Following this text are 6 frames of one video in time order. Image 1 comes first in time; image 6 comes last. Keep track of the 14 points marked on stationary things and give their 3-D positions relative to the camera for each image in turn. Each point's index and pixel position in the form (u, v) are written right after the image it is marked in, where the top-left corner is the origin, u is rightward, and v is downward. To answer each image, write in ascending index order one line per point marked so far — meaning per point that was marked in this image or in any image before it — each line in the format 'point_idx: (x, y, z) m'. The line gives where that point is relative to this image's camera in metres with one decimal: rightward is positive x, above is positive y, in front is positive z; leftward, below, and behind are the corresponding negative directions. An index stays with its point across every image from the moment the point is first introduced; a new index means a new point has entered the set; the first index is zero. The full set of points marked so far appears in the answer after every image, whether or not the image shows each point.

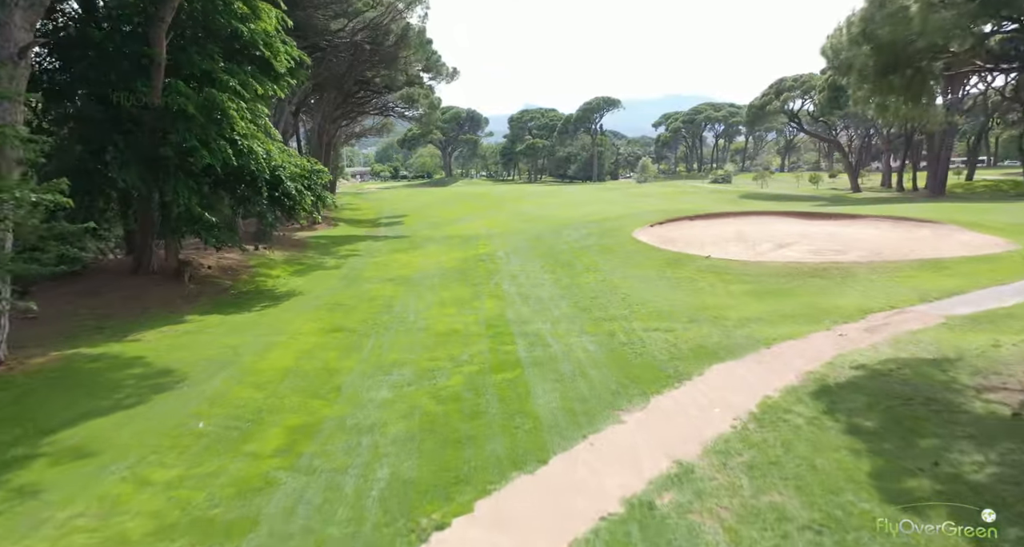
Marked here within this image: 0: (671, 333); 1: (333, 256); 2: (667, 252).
0: (+2.3, -0.9, +9.2) m
1: (-5.3, +0.5, +18.5) m
2: (+3.8, +0.5, +15.5) m
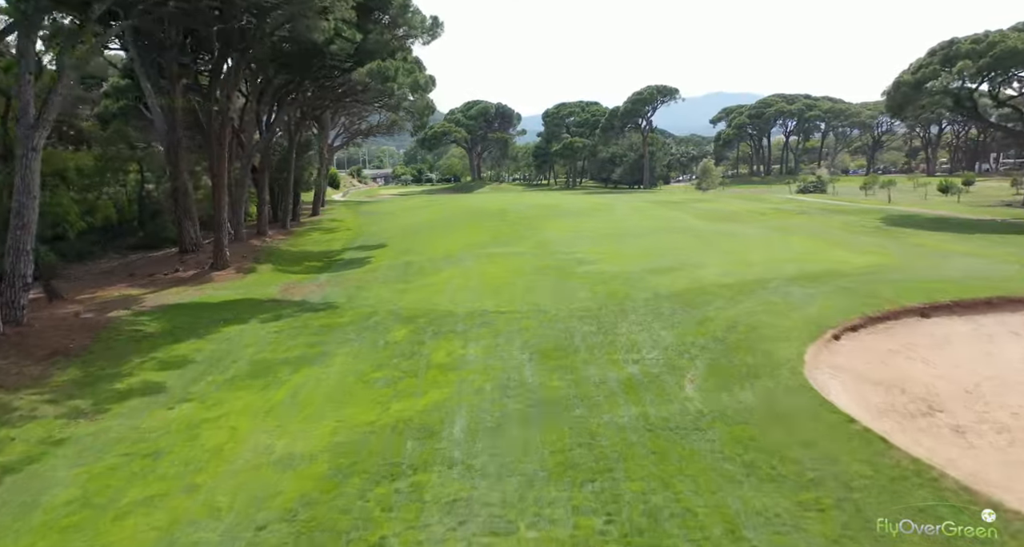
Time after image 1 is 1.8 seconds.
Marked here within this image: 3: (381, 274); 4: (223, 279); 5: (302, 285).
0: (+1.5, -3.1, -1.9) m
1: (-5.5, -1.6, +7.9) m
2: (+3.5, -1.7, +4.3) m
3: (-4.0, 0.0, +18.8) m
4: (-8.1, -0.2, +17.3) m
5: (-5.8, -0.3, +17.3) m
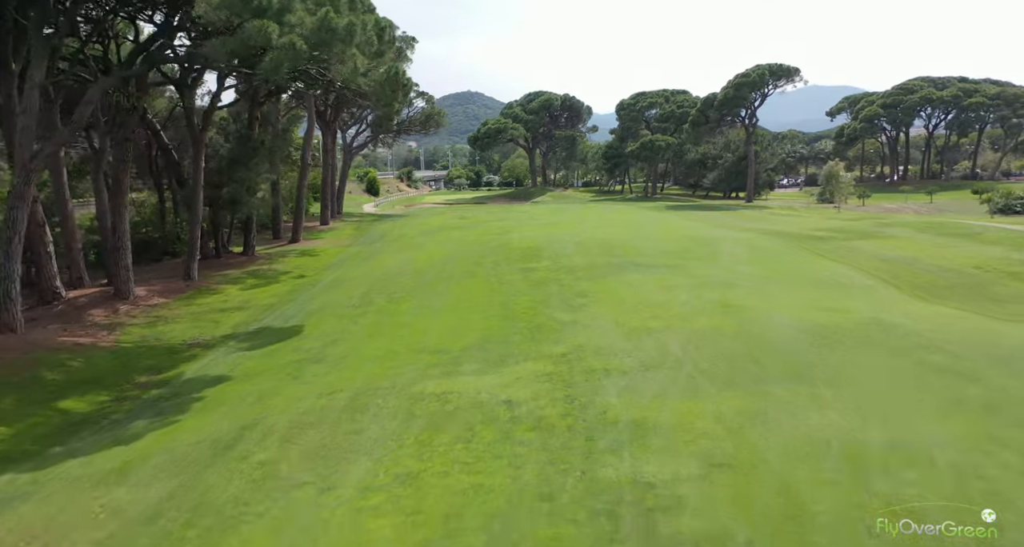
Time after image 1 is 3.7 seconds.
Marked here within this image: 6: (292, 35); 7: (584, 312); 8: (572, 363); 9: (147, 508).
0: (-1.7, -5.8, -14.5) m
1: (-7.5, -4.2, -3.9) m
2: (+1.0, -4.5, -8.6) m
3: (-4.6, -2.6, +6.7) m
4: (-8.9, -2.7, +5.7) m
5: (-6.6, -2.9, +5.4) m
6: (-4.2, +4.6, +12.1) m
7: (+1.7, -0.9, +14.9) m
8: (+1.1, -1.6, +11.2) m
9: (-4.1, -2.6, +7.0) m
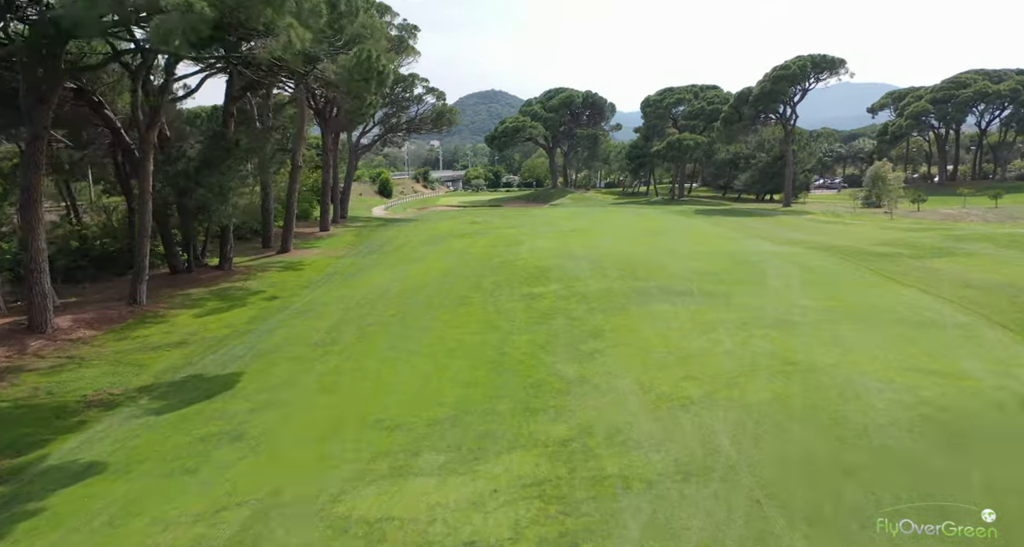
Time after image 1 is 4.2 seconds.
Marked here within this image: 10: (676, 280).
0: (-3.0, -6.5, -17.8) m
1: (-8.3, -4.9, -7.0) m
2: (-0.1, -5.2, -12.1) m
3: (-5.0, -3.3, +3.4) m
4: (-9.4, -3.4, +2.6) m
5: (-7.1, -3.6, +2.2) m
6: (-4.4, +3.9, +8.8) m
7: (+1.6, -1.7, +11.4) m
8: (+0.8, -2.3, +7.7) m
9: (-4.6, -3.3, +3.7) m
10: (+4.7, -0.1, +17.8) m
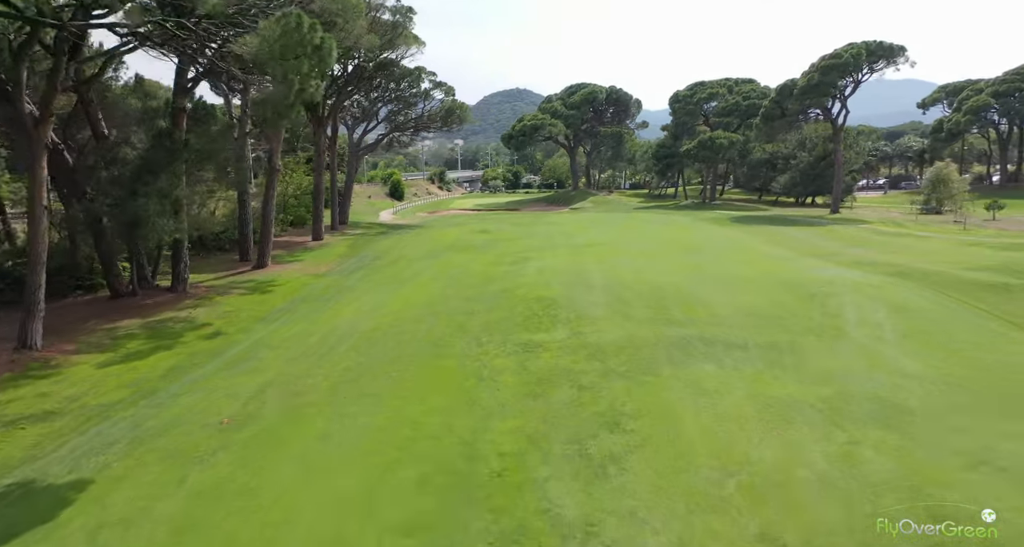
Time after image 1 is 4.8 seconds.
0: (-4.5, -7.4, -21.9) m
1: (-9.4, -5.8, -10.9) m
2: (-1.4, -6.1, -16.2) m
3: (-5.7, -4.2, -0.5) m
4: (-10.1, -4.2, -1.2) m
5: (-7.9, -4.4, -1.7) m
6: (-4.9, +3.1, +4.8) m
7: (+1.2, -2.6, +7.2) m
8: (+0.3, -3.2, +3.5) m
9: (-5.3, -4.2, -0.3) m
10: (+4.6, -1.0, +13.5) m
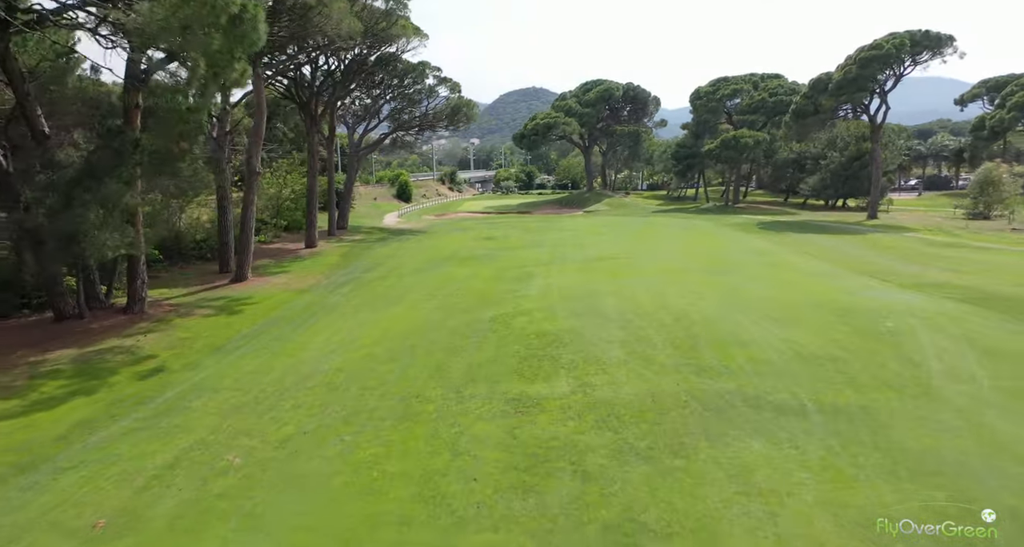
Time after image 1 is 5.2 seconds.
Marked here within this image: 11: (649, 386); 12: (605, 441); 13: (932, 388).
0: (-5.6, -8.1, -24.6) m
1: (-10.2, -6.4, -13.4) m
2: (-2.3, -6.8, -19.0) m
3: (-6.3, -4.8, -3.2) m
4: (-10.7, -4.8, -3.8) m
5: (-8.4, -5.0, -4.3) m
6: (-5.3, +2.5, +2.1) m
7: (+0.8, -3.2, +4.4) m
8: (-0.1, -3.8, +0.7) m
9: (-5.8, -4.8, -3.0) m
10: (+4.4, -1.7, +10.5) m
11: (+2.4, -1.8, +10.3) m
12: (+1.4, -2.3, +8.6) m
13: (+6.9, -1.7, +9.9) m
